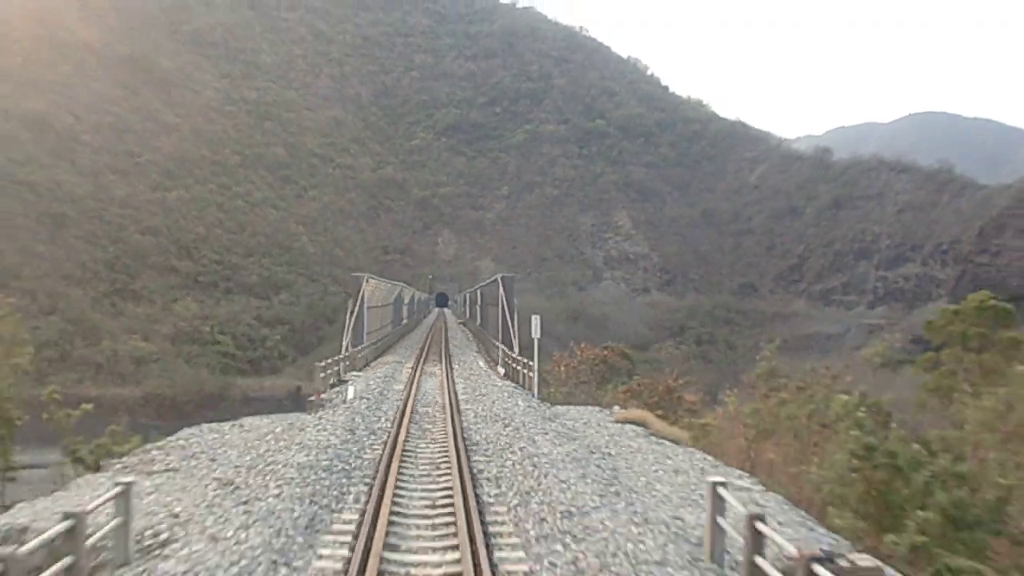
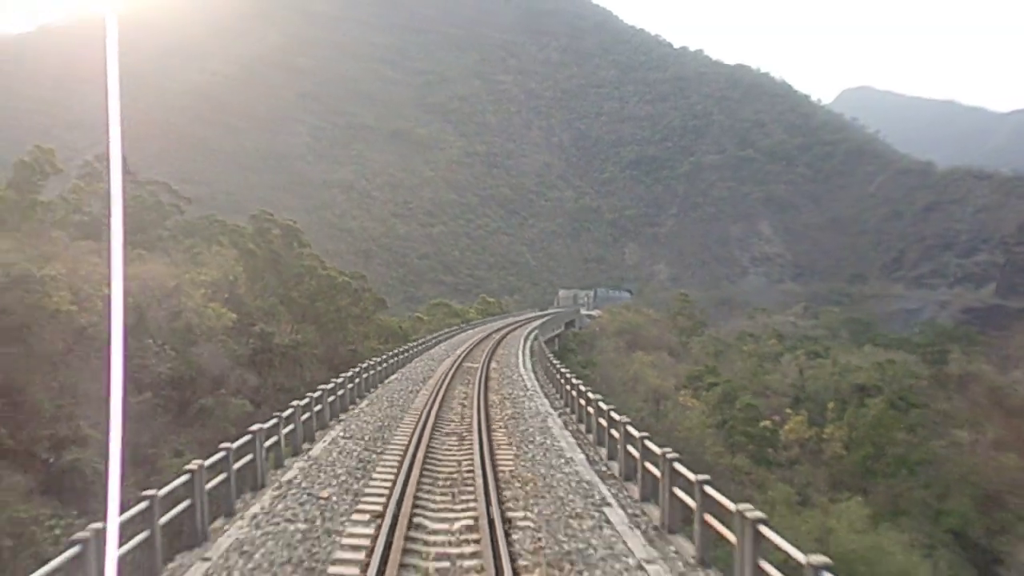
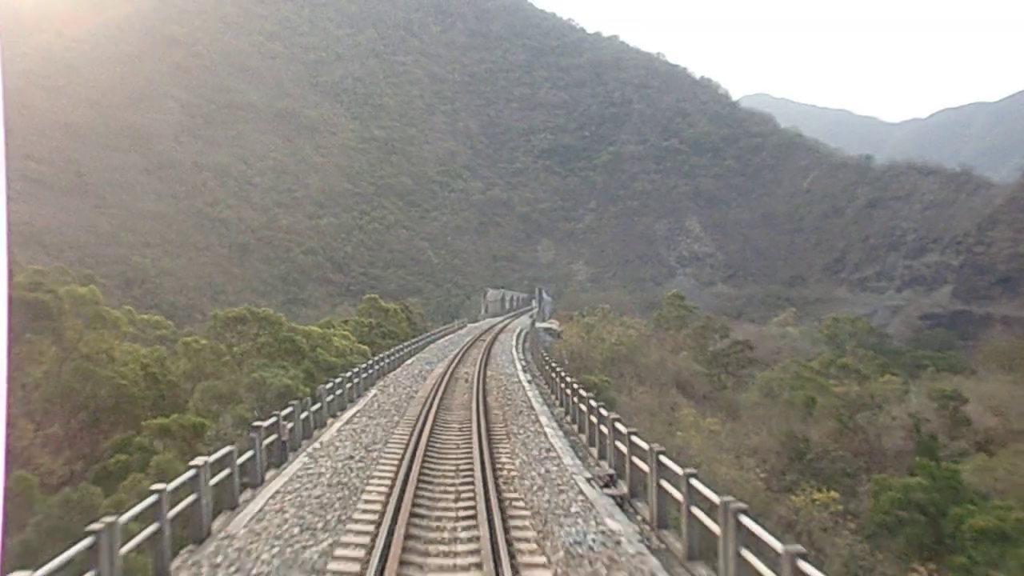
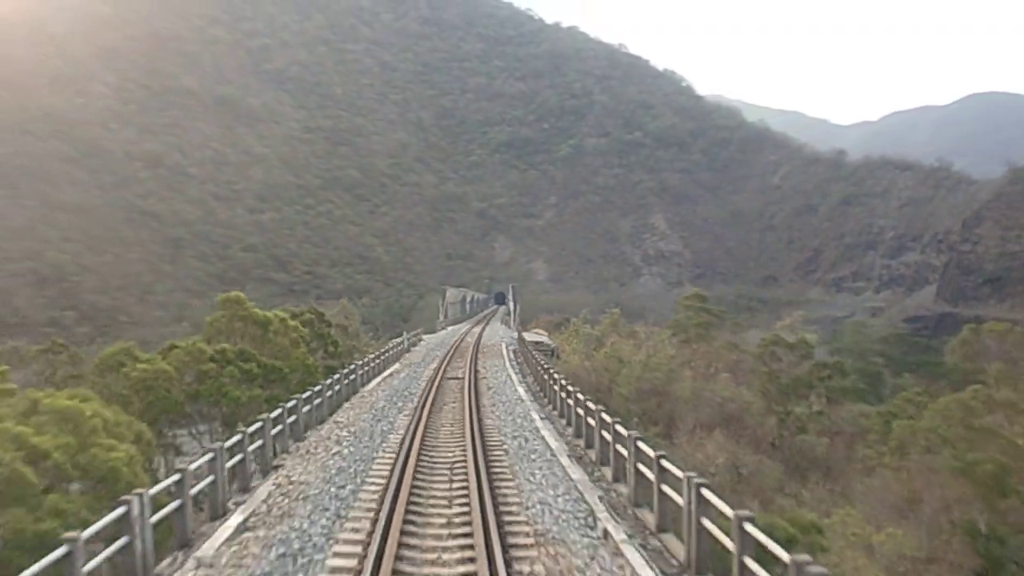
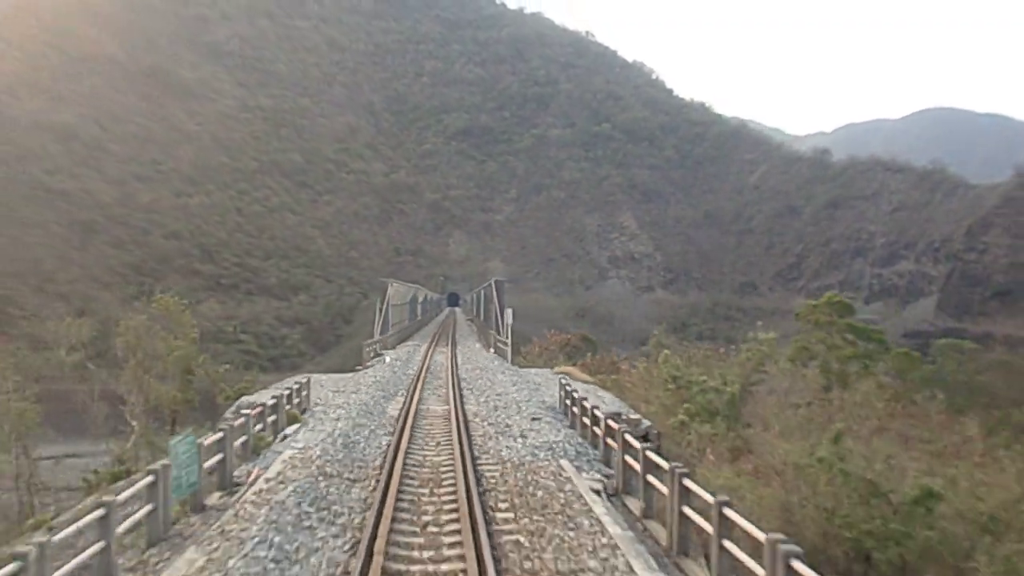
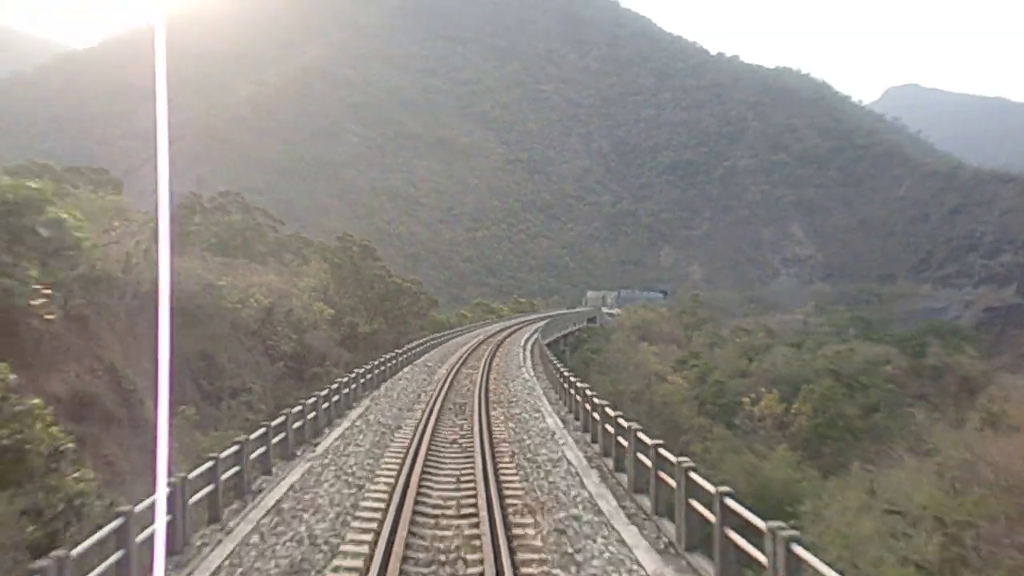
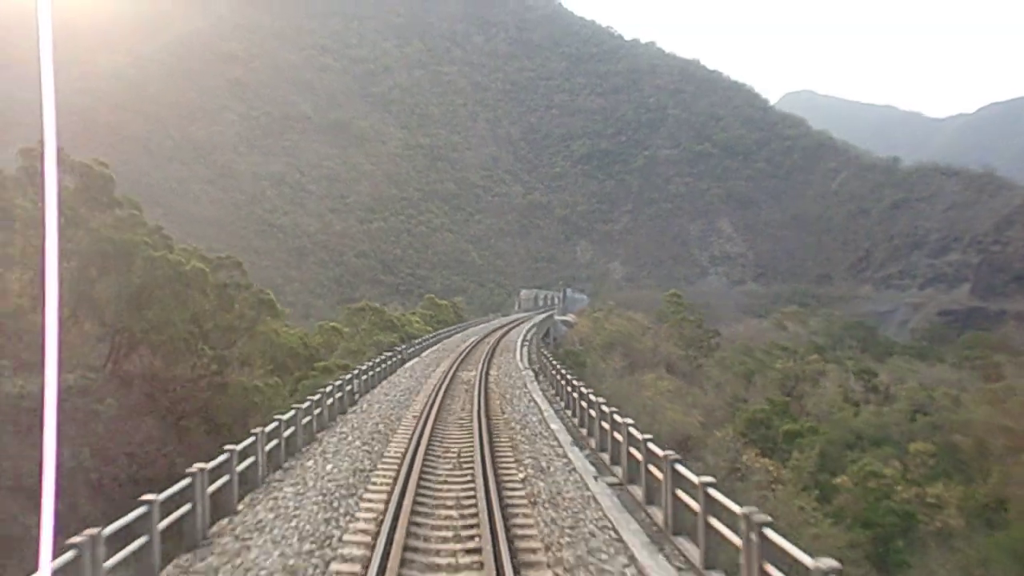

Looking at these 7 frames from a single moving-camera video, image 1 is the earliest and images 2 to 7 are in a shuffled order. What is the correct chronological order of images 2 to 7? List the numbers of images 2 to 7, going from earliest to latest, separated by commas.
5, 4, 3, 7, 2, 6
